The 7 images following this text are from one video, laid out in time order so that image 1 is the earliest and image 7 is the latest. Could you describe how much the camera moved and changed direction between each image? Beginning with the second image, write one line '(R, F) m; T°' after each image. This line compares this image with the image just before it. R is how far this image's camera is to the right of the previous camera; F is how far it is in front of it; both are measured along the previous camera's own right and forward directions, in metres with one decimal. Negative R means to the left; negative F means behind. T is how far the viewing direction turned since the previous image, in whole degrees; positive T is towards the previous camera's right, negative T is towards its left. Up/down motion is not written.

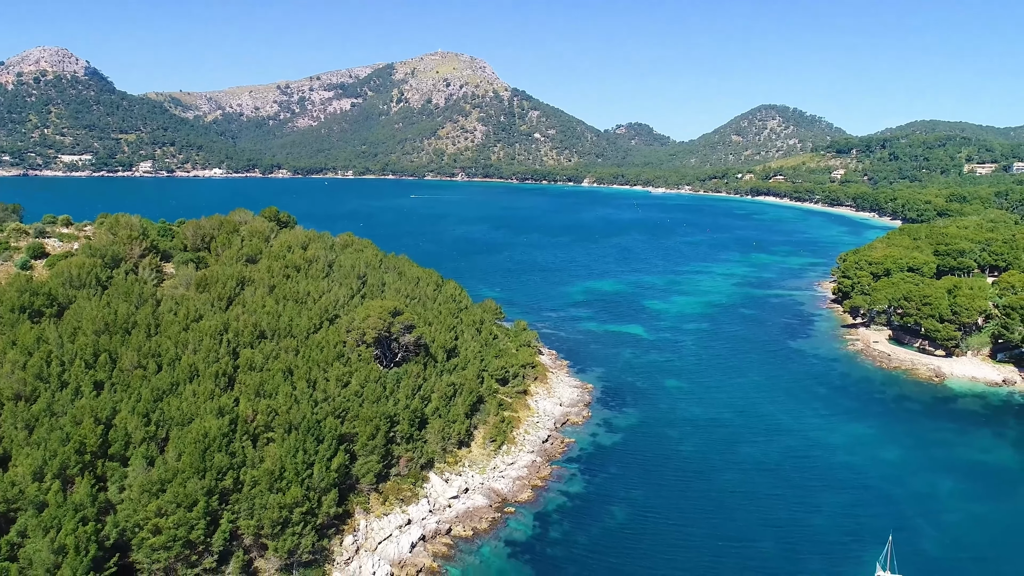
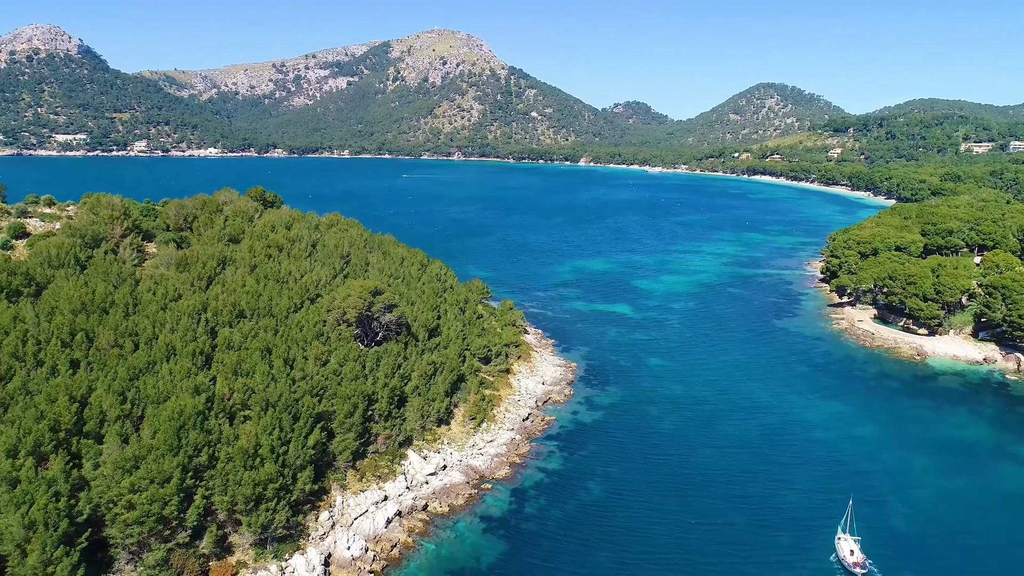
(+1.8, -0.1) m; 0°
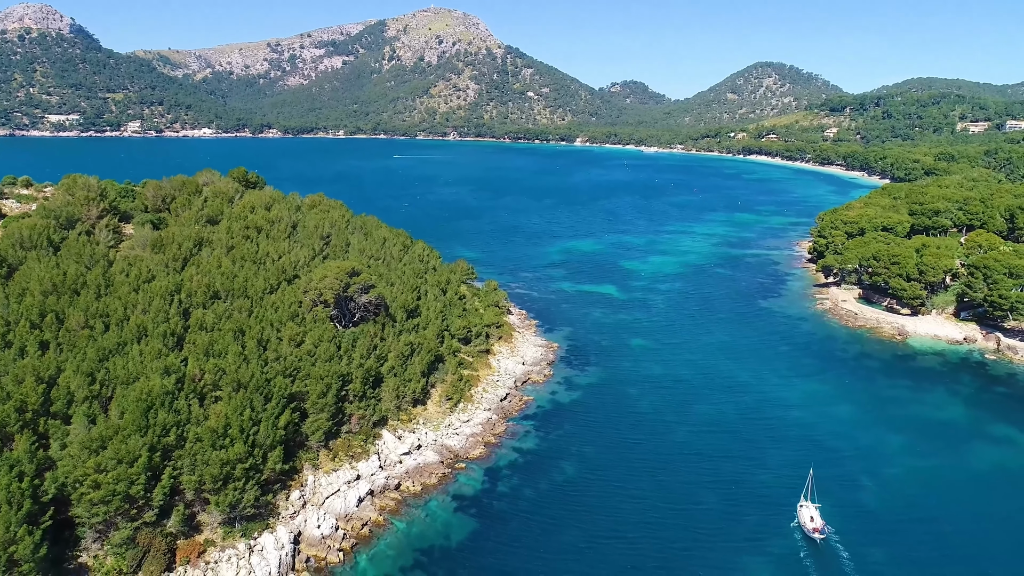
(+2.0, +0.1) m; 0°
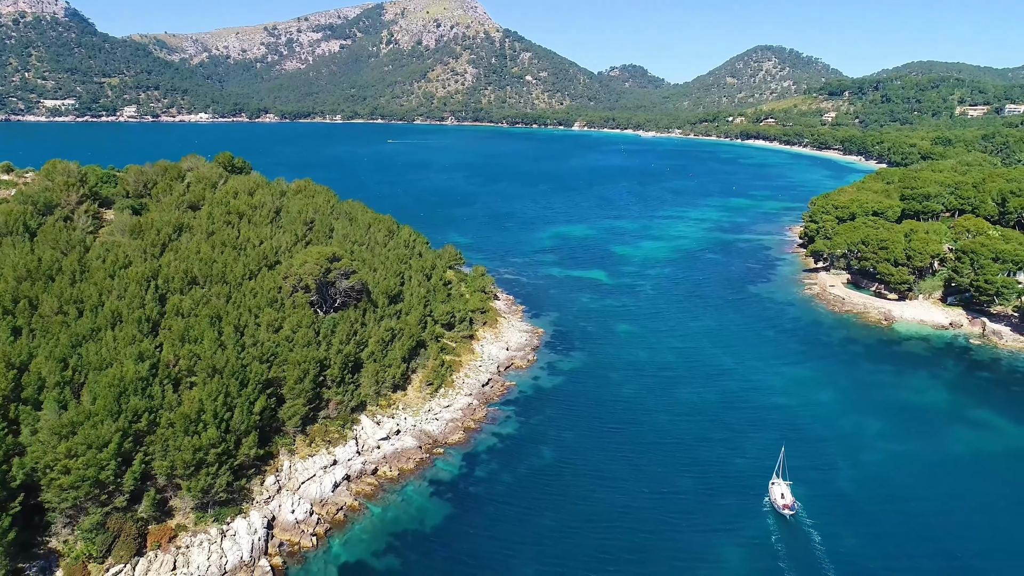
(+1.8, +0.2) m; 0°
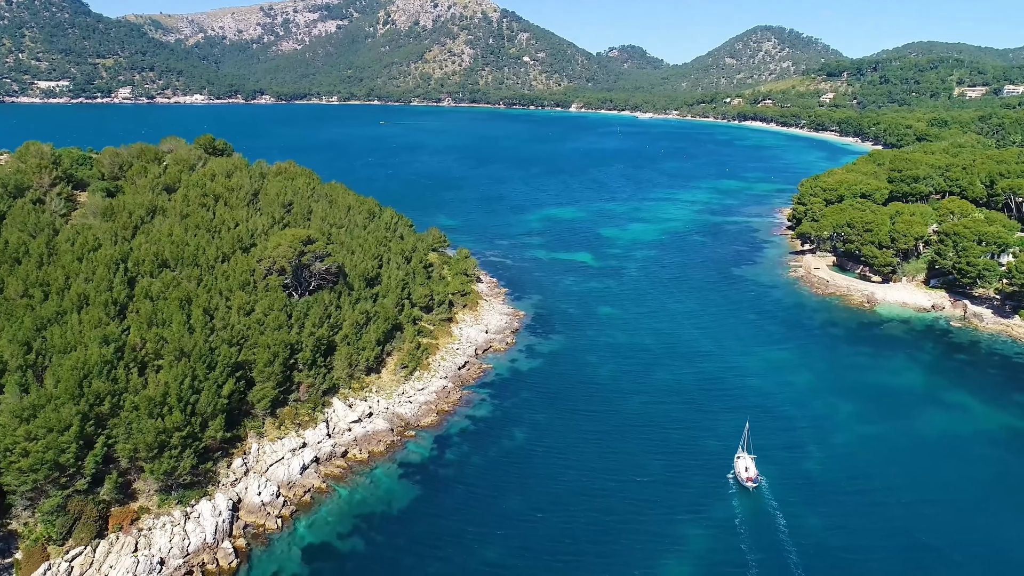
(+2.3, +0.3) m; 0°
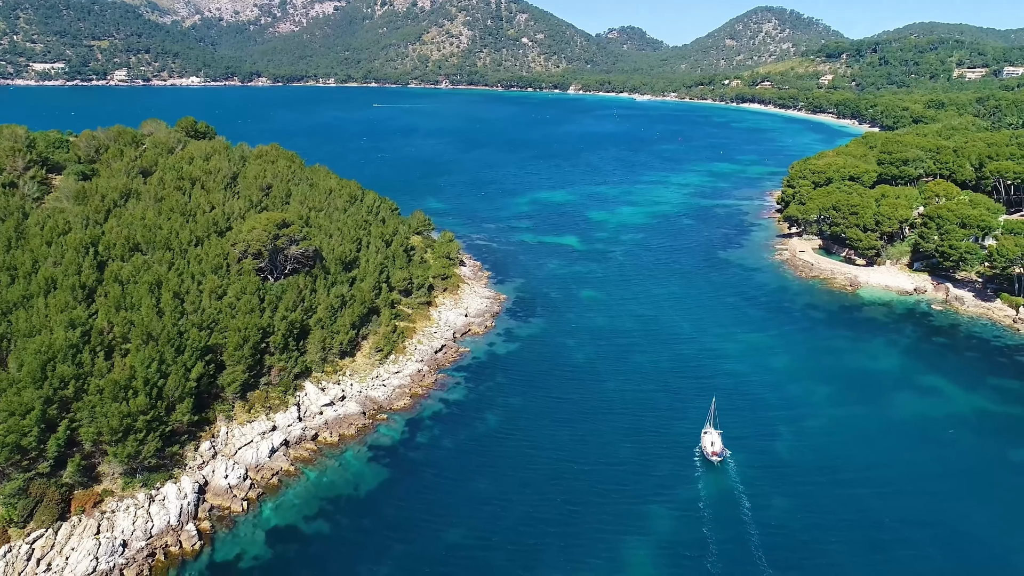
(+2.3, +0.2) m; 0°
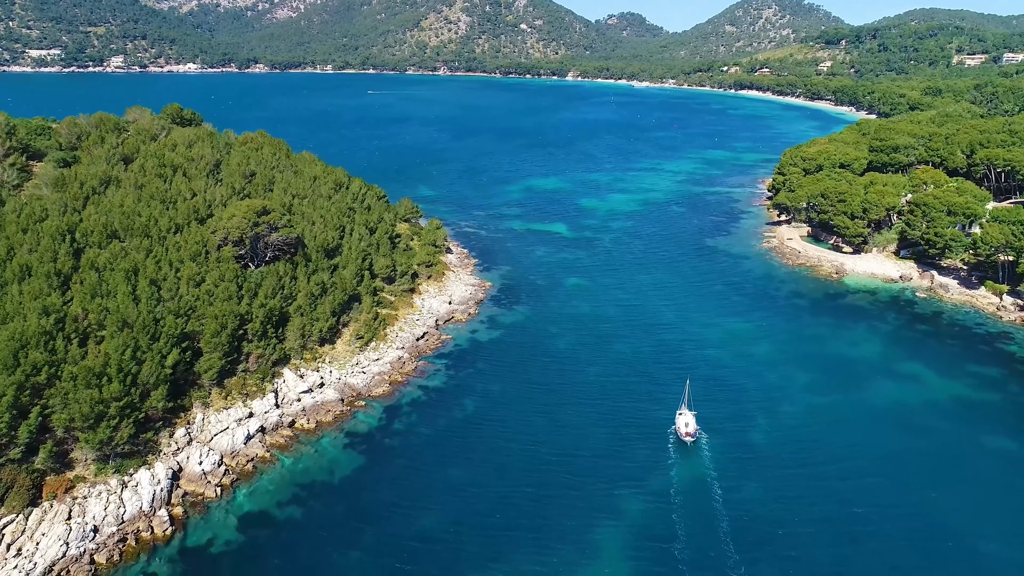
(+1.8, +0.1) m; 0°
